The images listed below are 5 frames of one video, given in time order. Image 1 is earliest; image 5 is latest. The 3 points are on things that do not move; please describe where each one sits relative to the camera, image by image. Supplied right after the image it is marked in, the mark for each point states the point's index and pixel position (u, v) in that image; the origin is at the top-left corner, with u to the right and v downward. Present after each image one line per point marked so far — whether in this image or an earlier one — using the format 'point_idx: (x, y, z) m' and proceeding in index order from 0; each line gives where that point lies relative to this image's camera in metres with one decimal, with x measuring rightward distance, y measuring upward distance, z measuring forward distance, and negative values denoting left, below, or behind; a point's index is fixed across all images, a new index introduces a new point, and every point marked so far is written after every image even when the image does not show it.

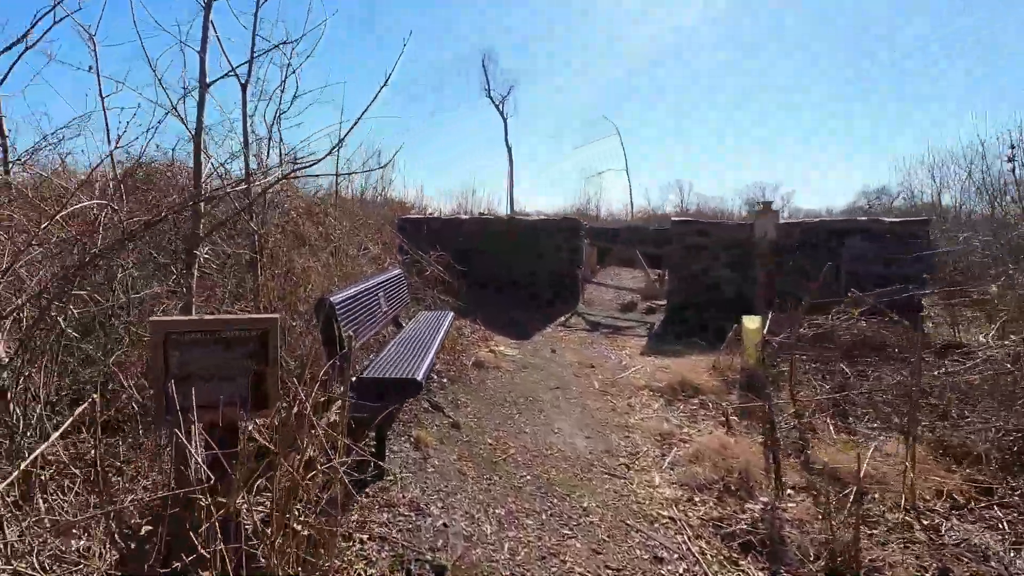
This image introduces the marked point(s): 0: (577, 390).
0: (+0.9, -1.5, +7.8) m
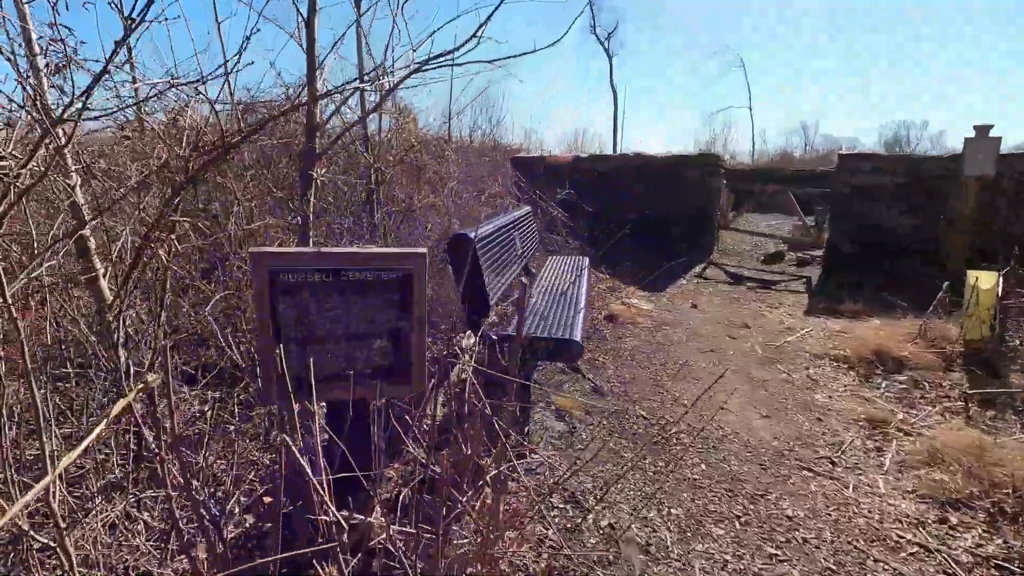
0: (+2.7, -0.8, +6.4) m
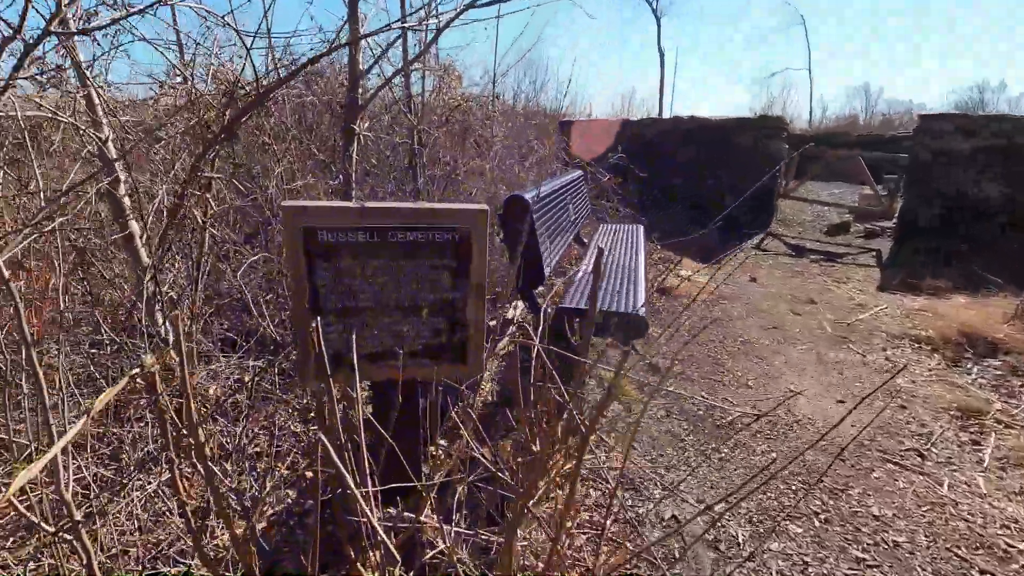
0: (+3.2, -0.5, +6.0) m
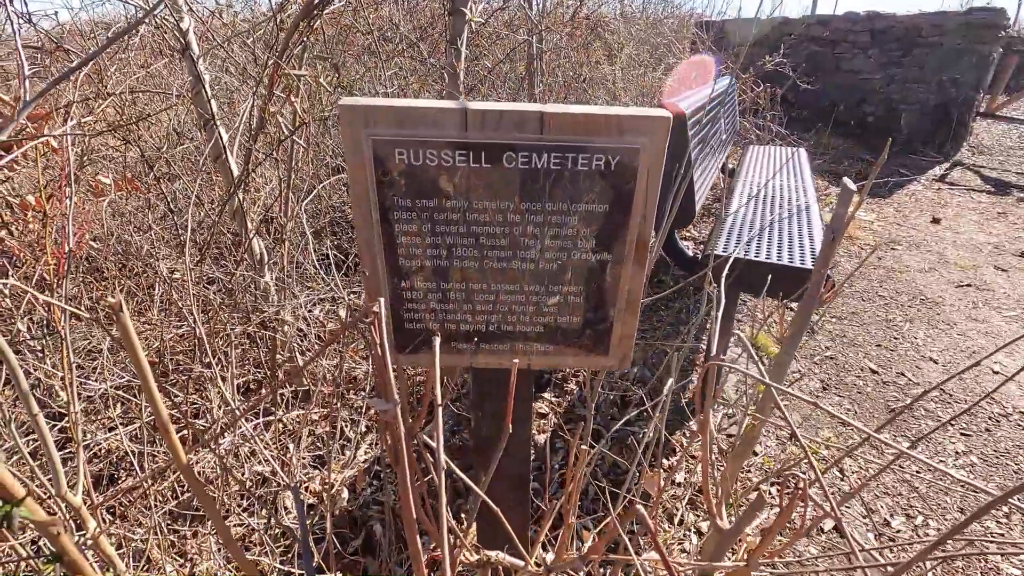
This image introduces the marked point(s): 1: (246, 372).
0: (+4.4, -0.1, +4.7) m
1: (-1.3, -0.4, +2.6) m
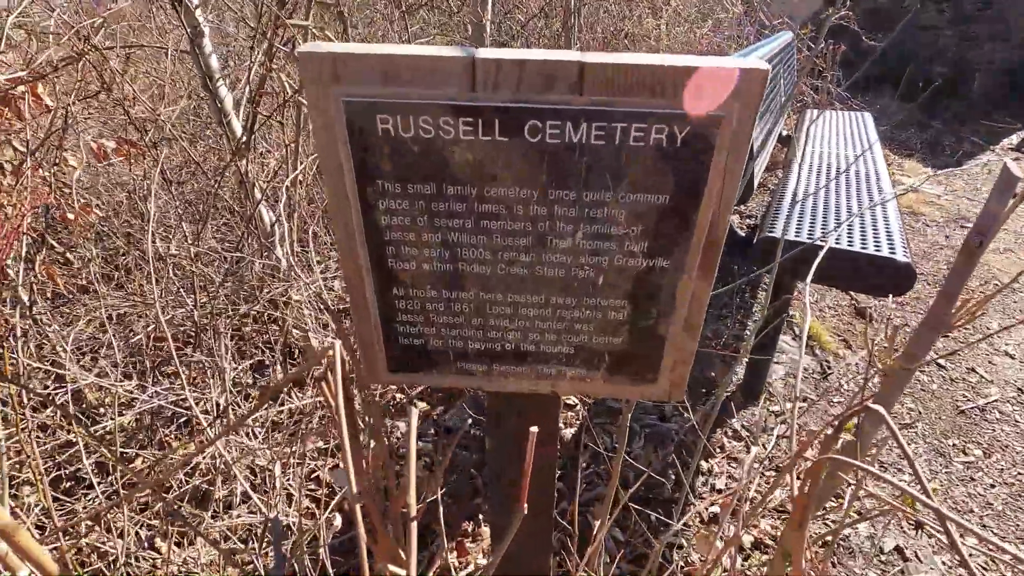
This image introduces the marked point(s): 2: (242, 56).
0: (+4.6, +0.1, +4.2) m
1: (-1.2, -0.3, +2.5) m
2: (-1.5, +1.3, +2.9) m
